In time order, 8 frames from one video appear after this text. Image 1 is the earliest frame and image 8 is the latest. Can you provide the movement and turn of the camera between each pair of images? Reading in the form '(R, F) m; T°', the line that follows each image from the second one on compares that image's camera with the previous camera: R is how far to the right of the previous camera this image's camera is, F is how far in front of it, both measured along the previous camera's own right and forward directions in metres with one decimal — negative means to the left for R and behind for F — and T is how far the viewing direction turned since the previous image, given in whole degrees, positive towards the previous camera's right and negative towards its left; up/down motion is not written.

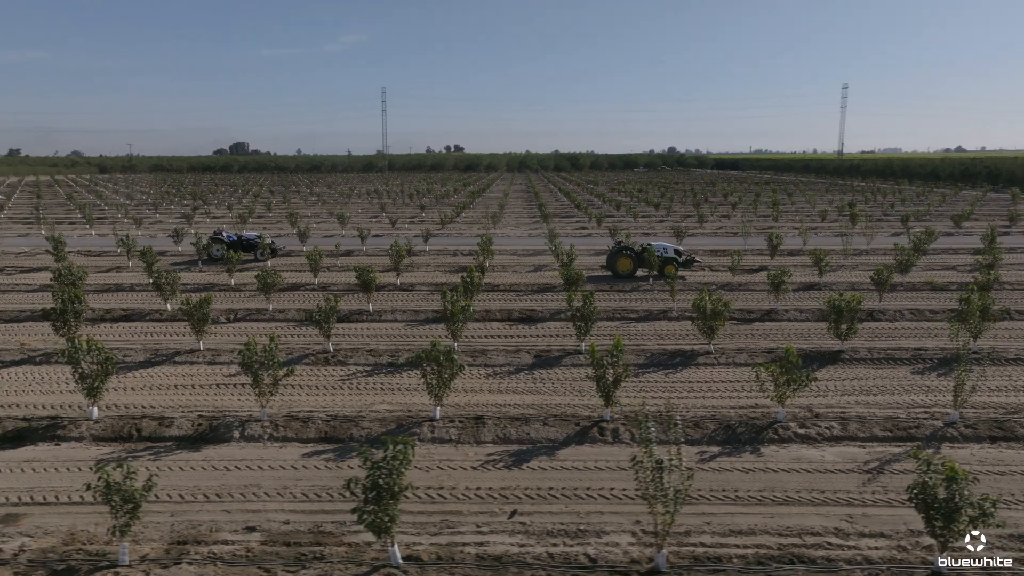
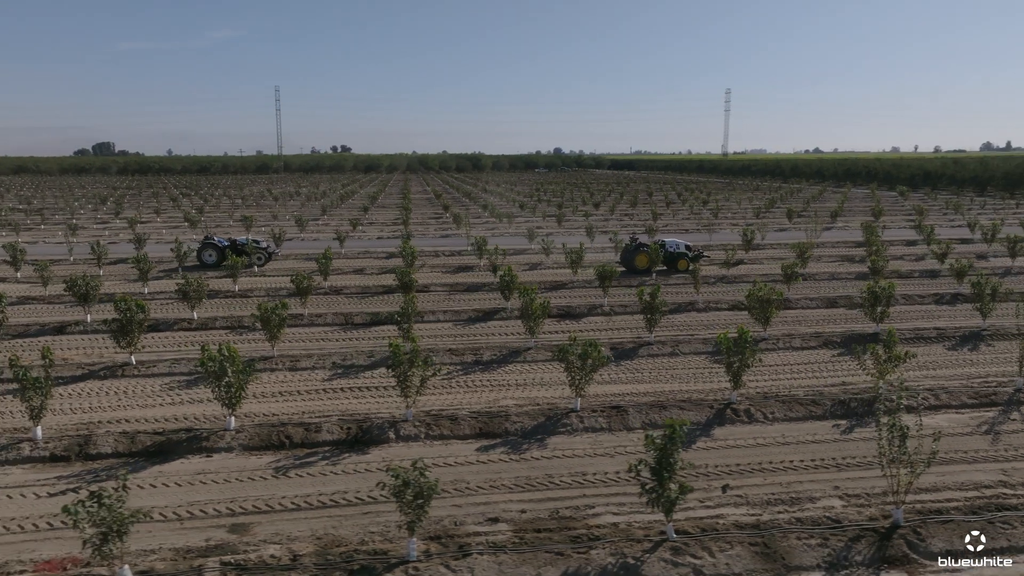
(-3.9, -0.2) m; +8°
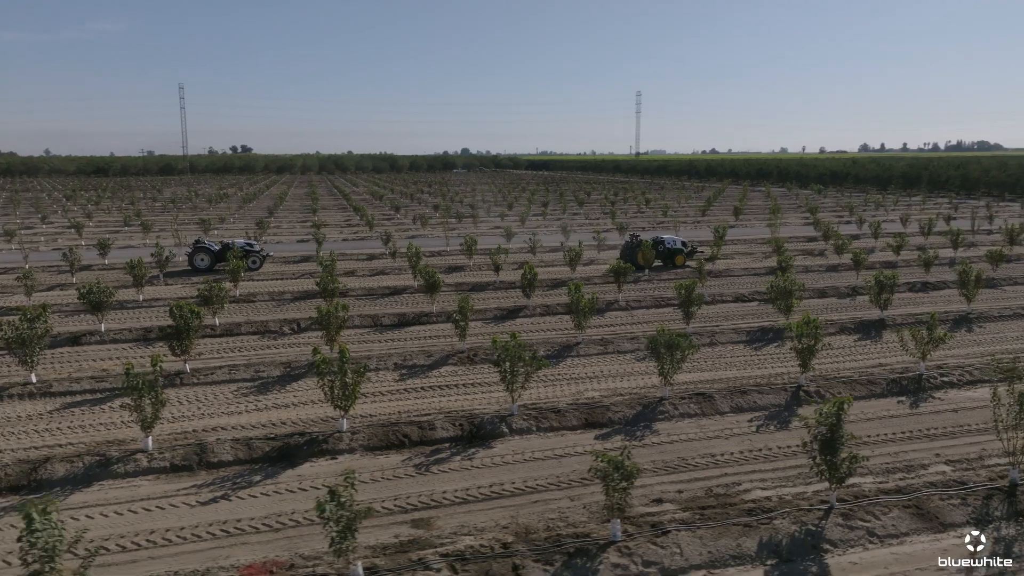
(-3.0, -0.2) m; +7°
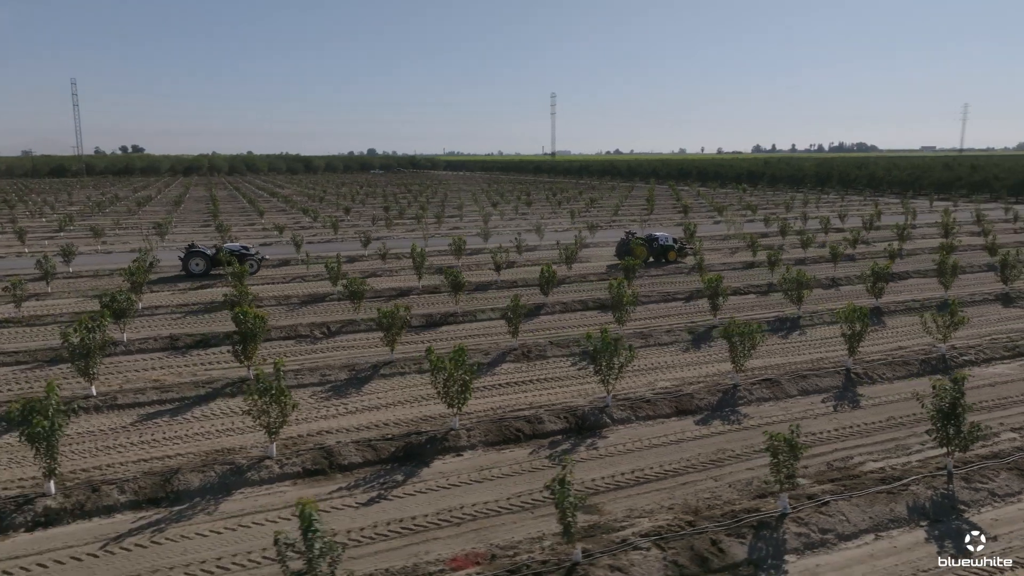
(-3.0, -0.2) m; +7°
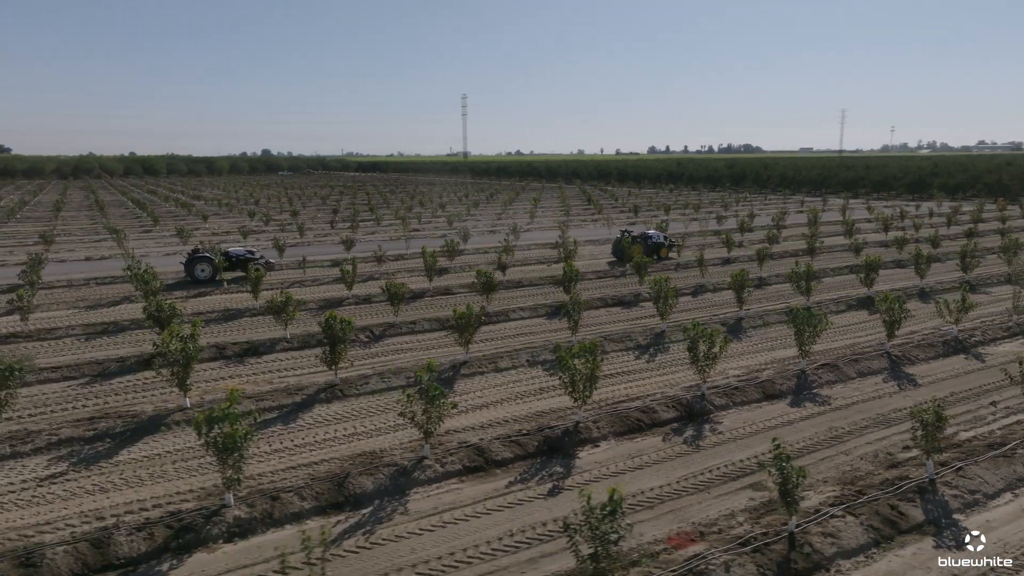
(-3.3, -0.2) m; +7°
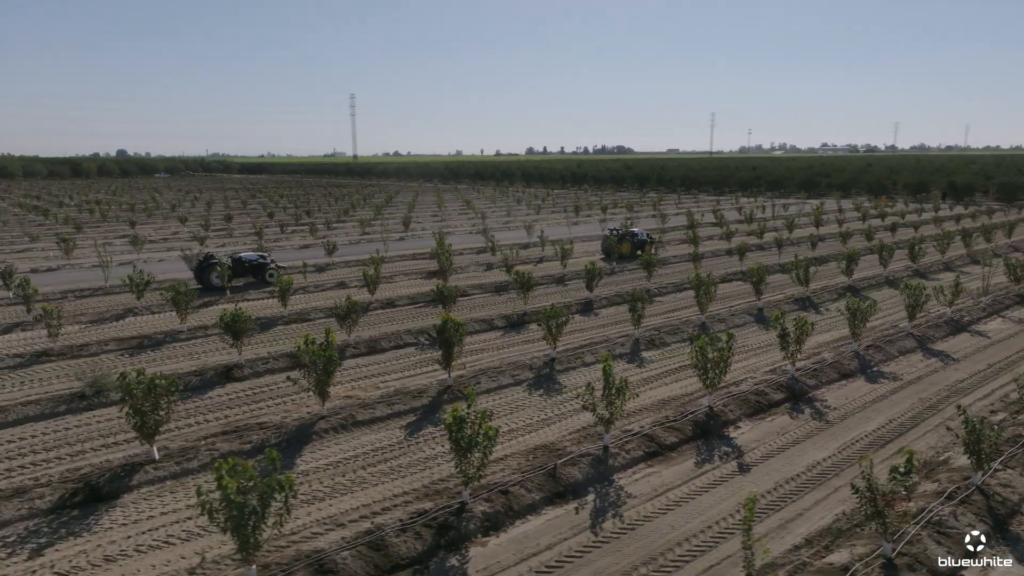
(-4.1, -0.2) m; +9°
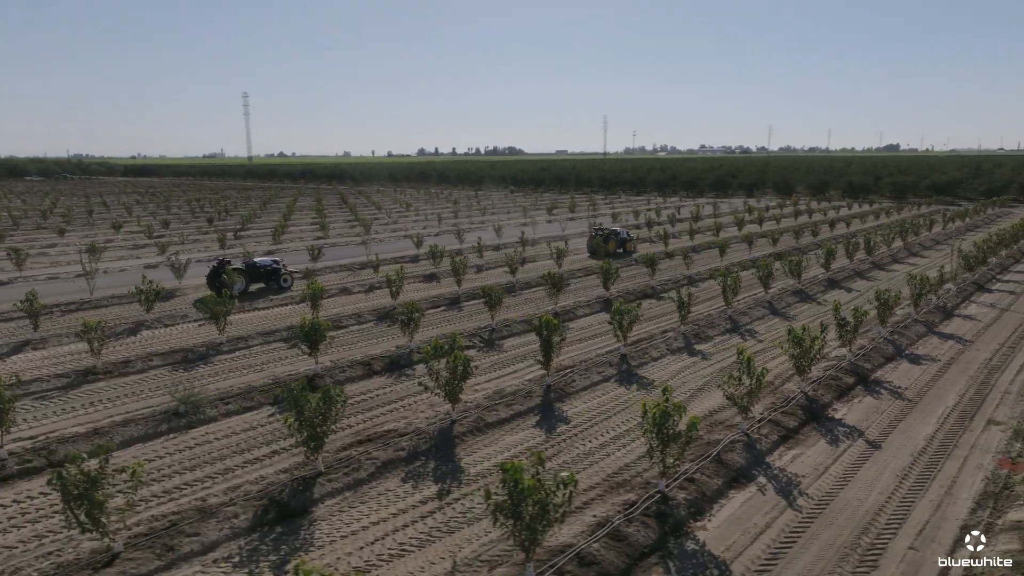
(-3.7, -0.1) m; +8°
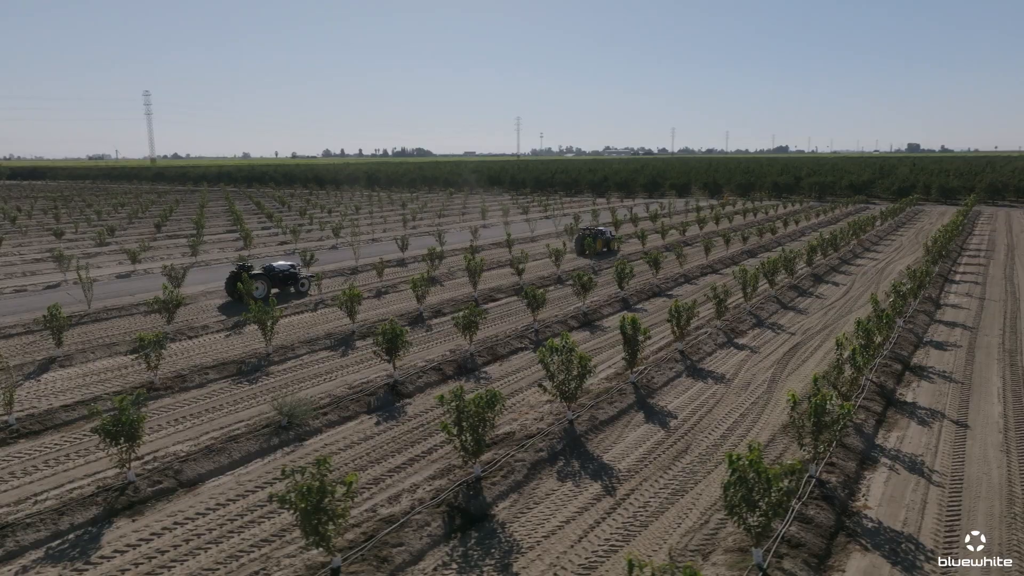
(-3.3, 0.0) m; +7°
